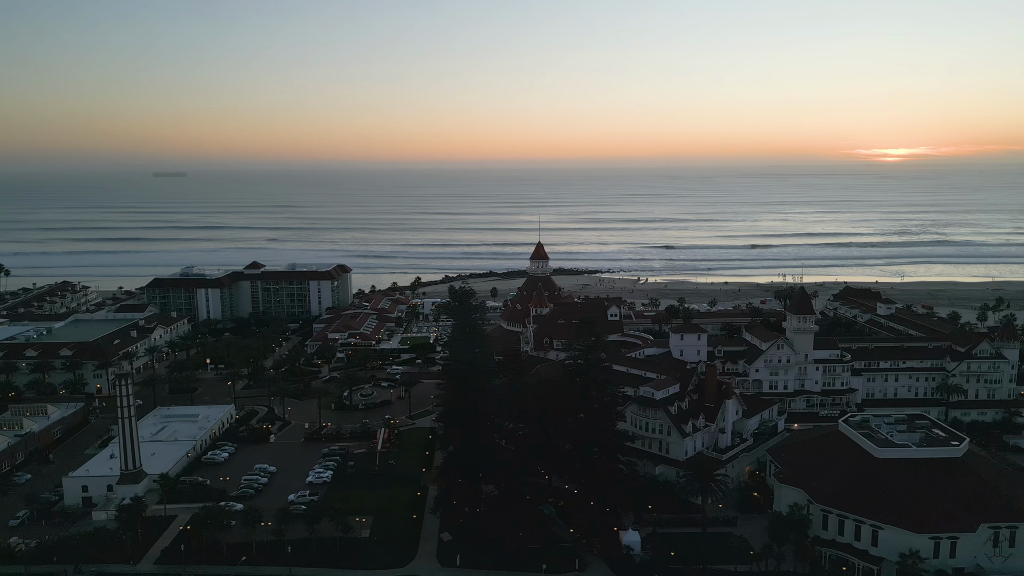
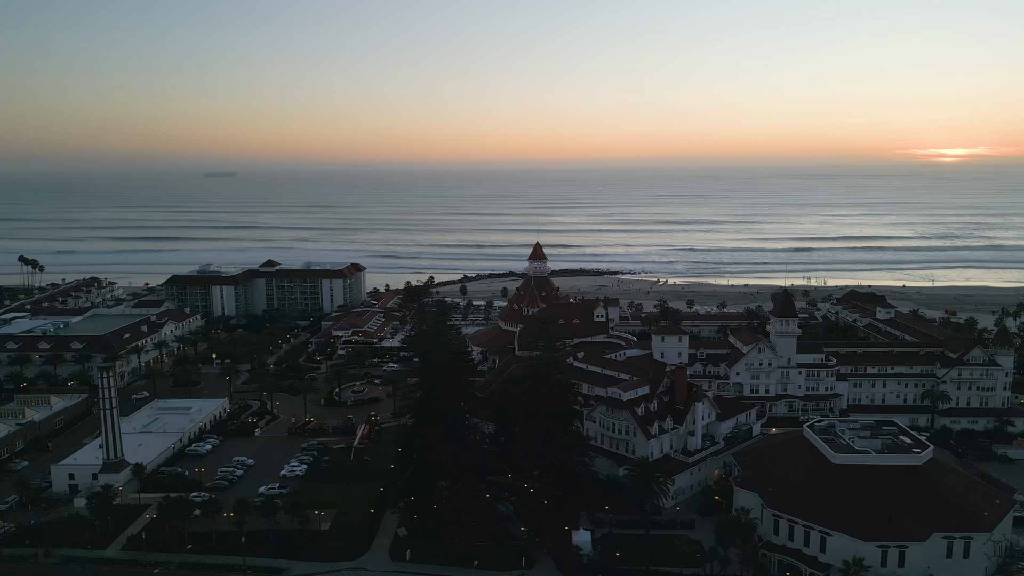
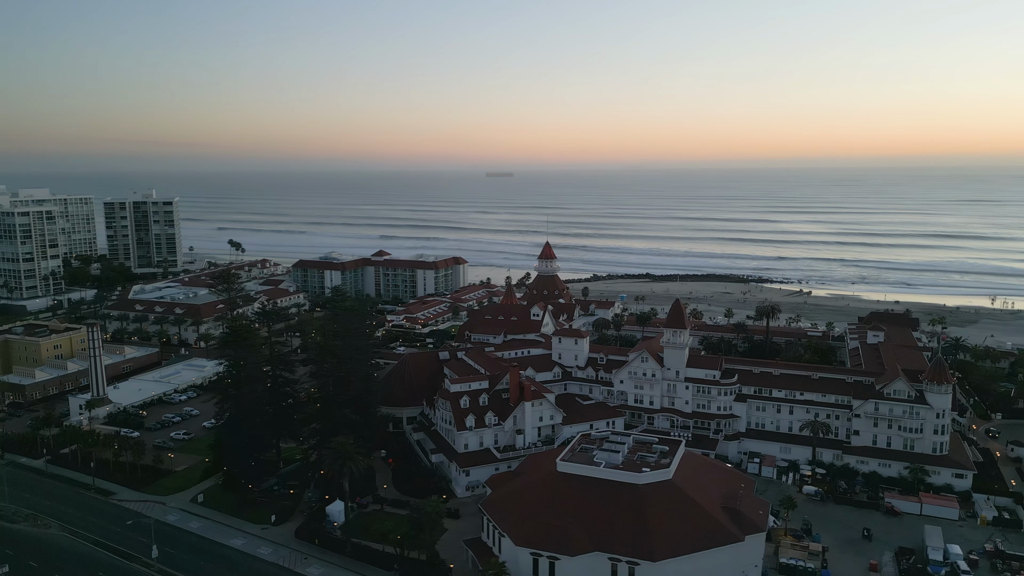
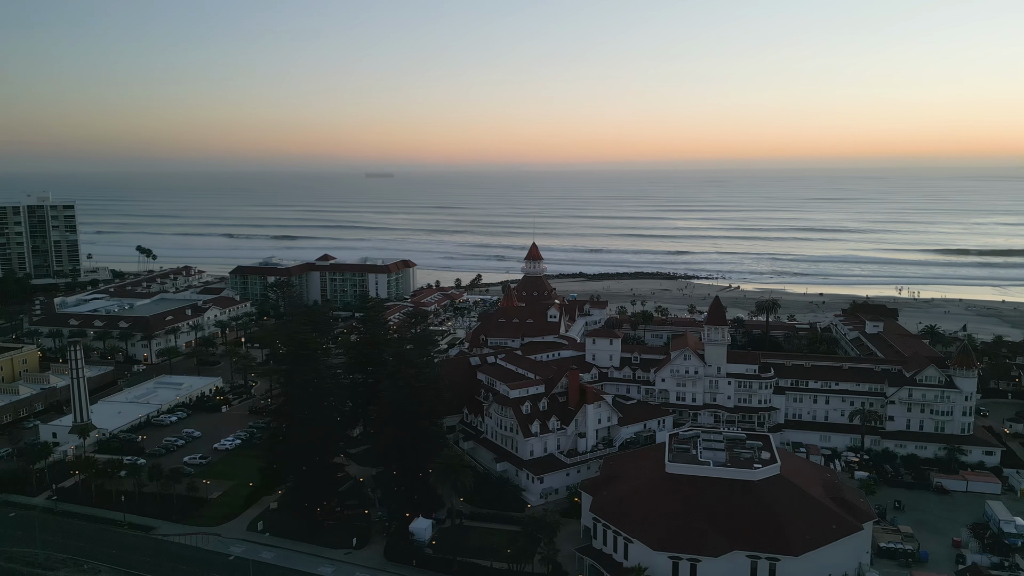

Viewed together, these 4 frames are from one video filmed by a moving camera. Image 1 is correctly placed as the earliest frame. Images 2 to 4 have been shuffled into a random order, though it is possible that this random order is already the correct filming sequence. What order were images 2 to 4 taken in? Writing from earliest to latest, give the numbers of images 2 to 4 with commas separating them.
2, 4, 3
